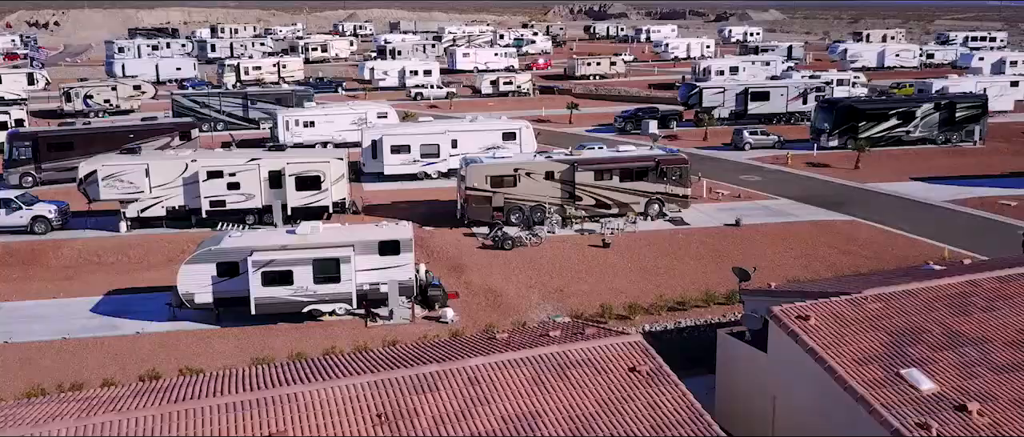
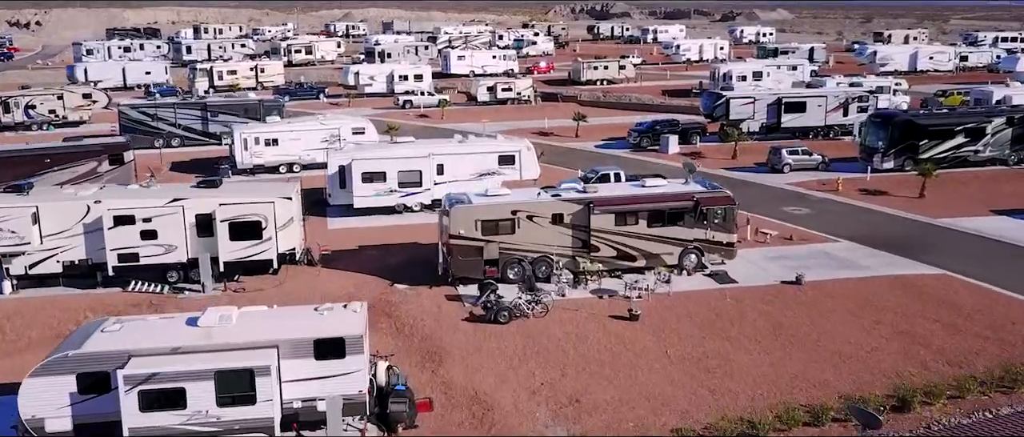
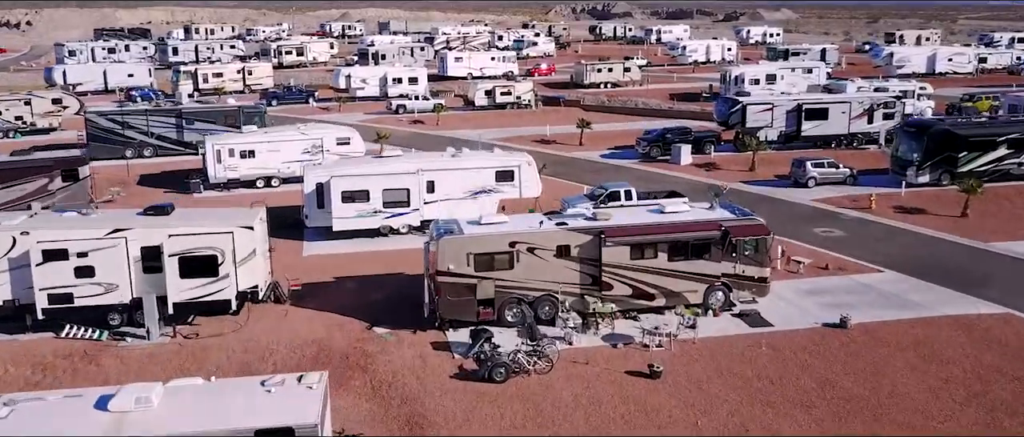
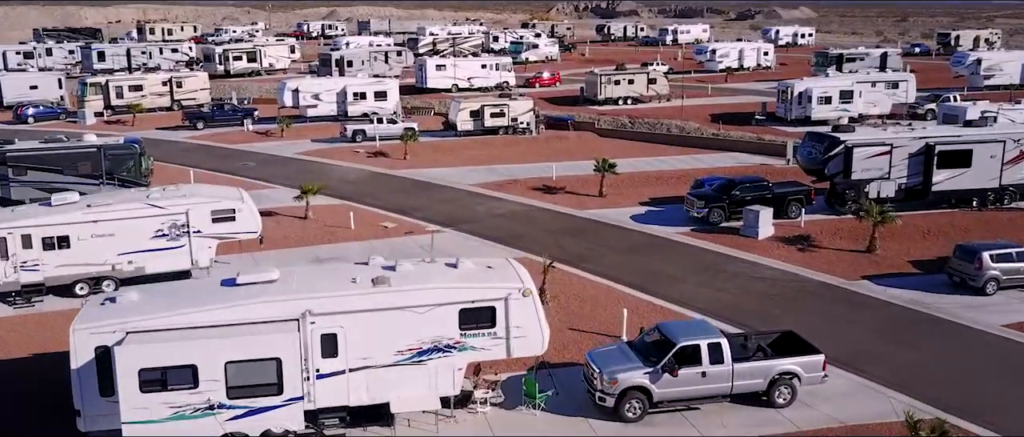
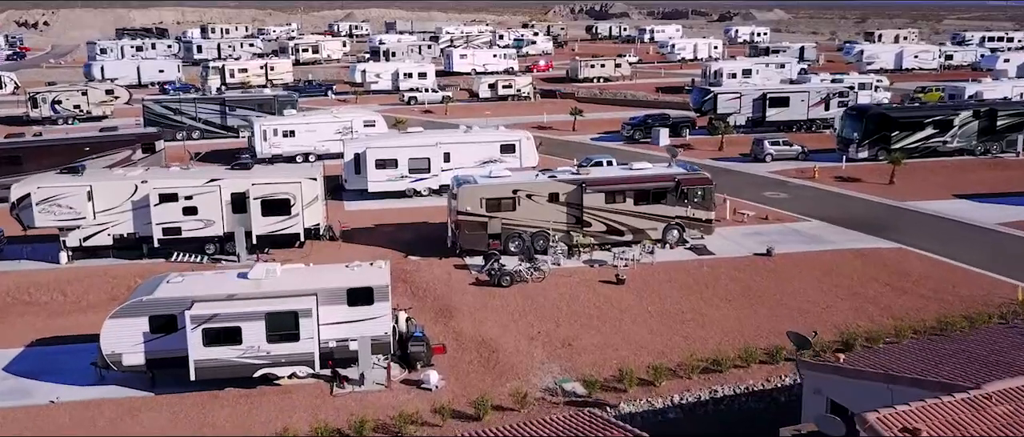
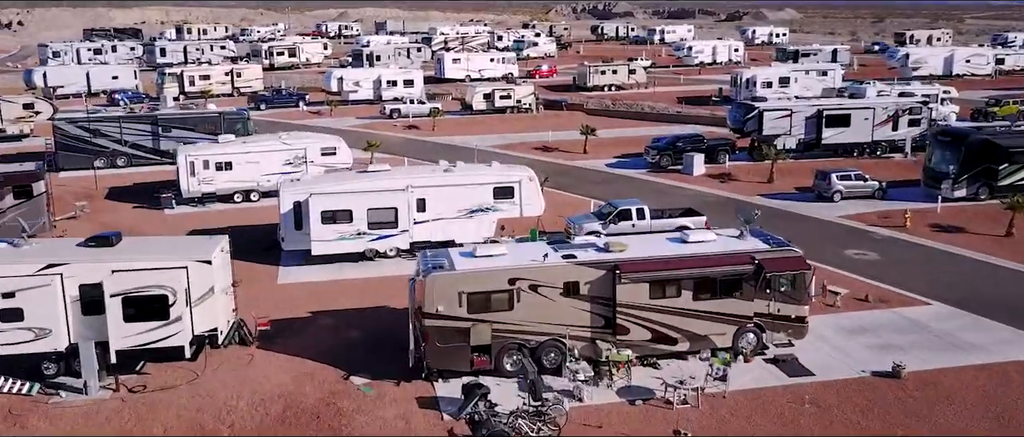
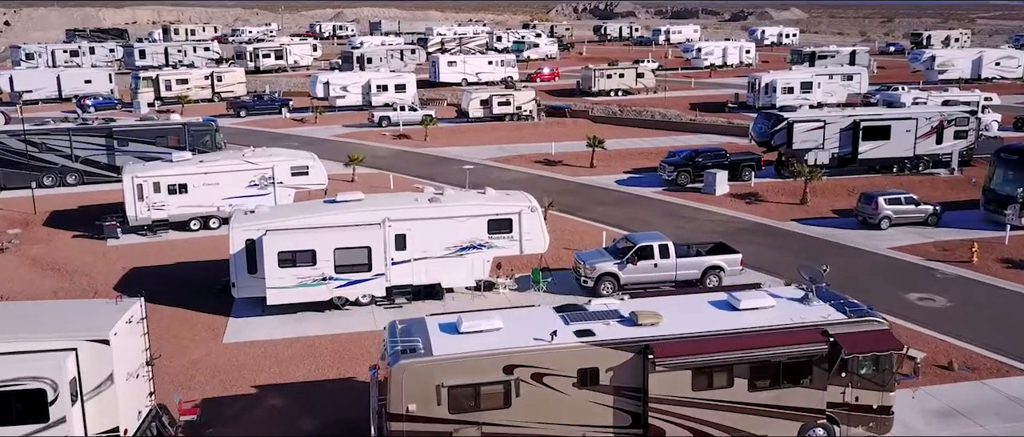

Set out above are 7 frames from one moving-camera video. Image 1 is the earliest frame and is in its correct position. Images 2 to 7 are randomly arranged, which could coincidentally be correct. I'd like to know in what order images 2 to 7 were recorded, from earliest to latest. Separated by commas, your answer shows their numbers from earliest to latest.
5, 2, 3, 6, 7, 4
